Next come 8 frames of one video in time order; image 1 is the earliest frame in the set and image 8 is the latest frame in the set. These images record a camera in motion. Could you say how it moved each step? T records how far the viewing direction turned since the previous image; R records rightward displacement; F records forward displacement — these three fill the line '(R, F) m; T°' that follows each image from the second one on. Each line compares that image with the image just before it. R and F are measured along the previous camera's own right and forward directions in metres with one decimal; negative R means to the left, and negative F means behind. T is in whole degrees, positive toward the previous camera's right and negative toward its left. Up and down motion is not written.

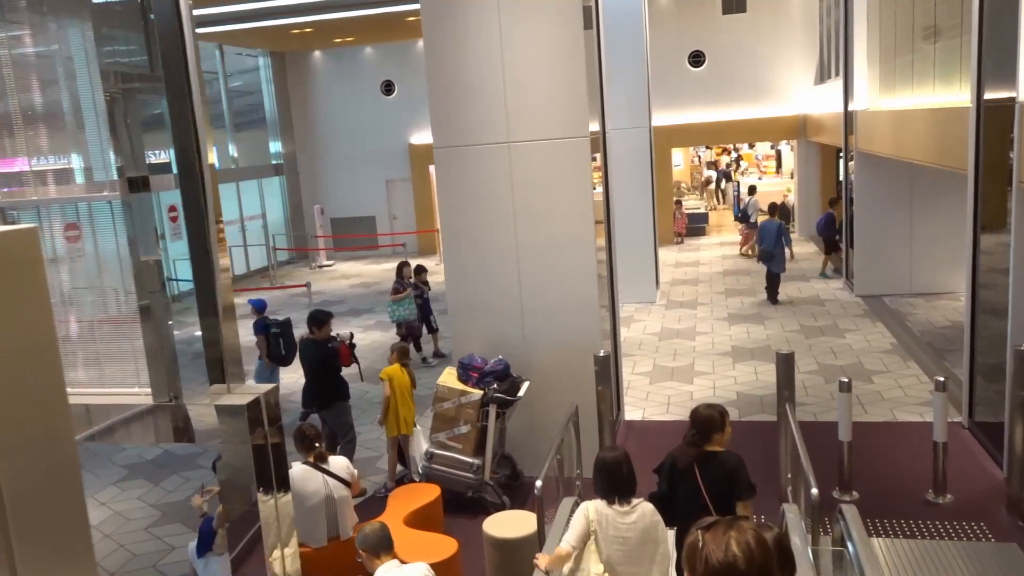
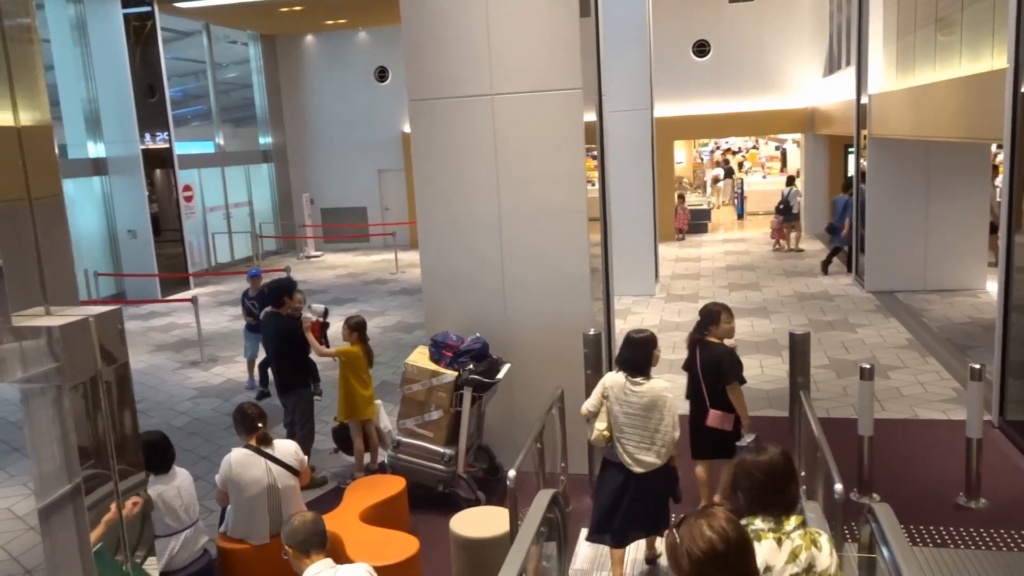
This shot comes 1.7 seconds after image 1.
(+0.1, +0.7) m; 0°
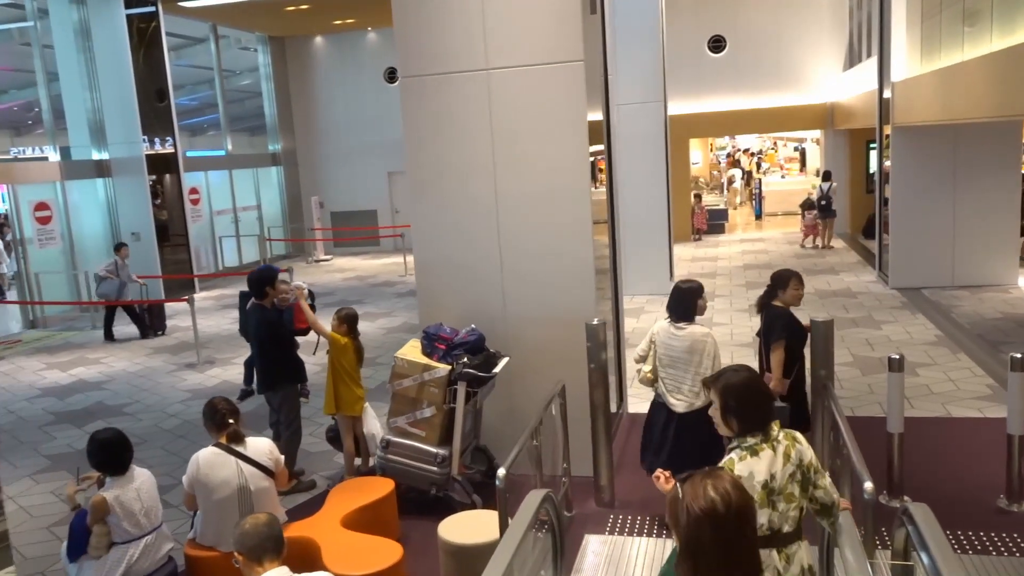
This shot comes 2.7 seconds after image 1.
(+0.1, +0.4) m; -1°
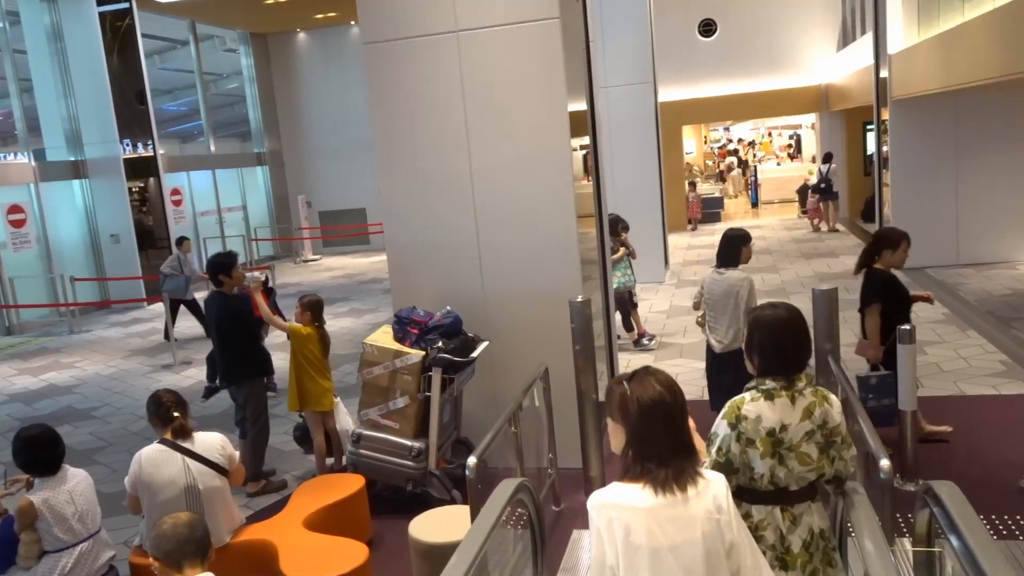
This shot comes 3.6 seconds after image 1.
(+0.1, +0.4) m; 0°
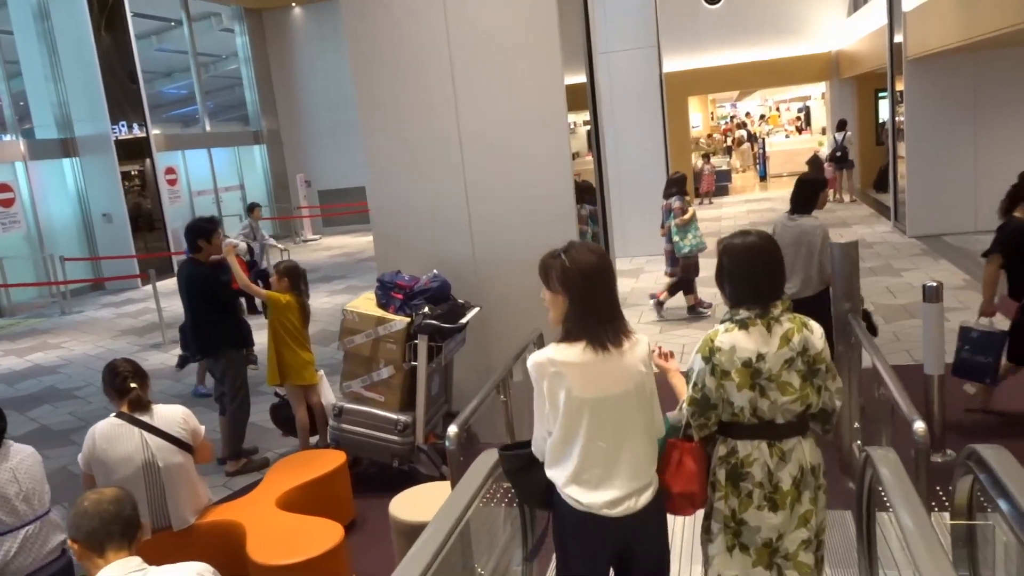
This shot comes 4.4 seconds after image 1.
(+0.1, +0.4) m; -1°
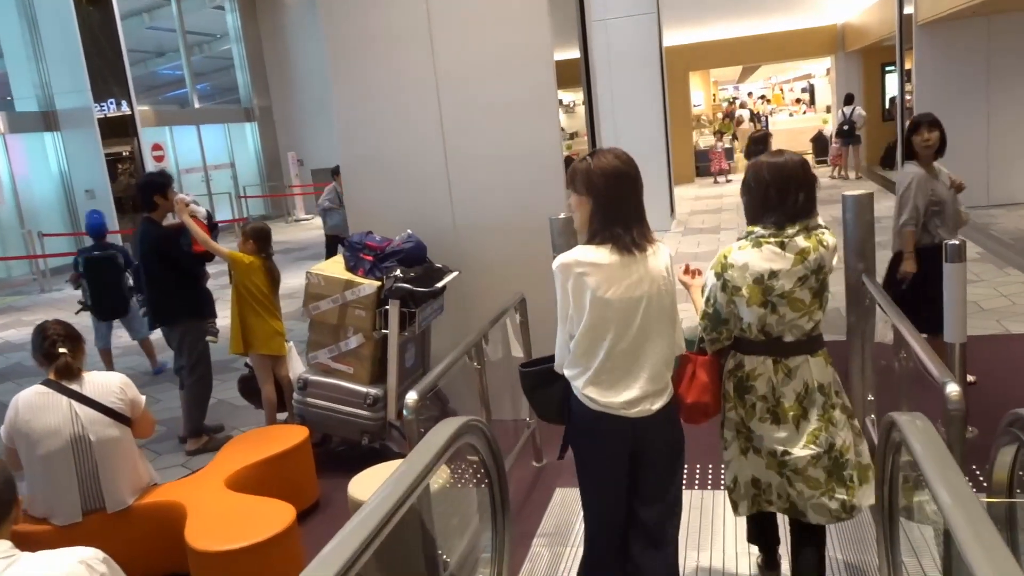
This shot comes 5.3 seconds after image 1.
(+0.1, +0.4) m; 0°
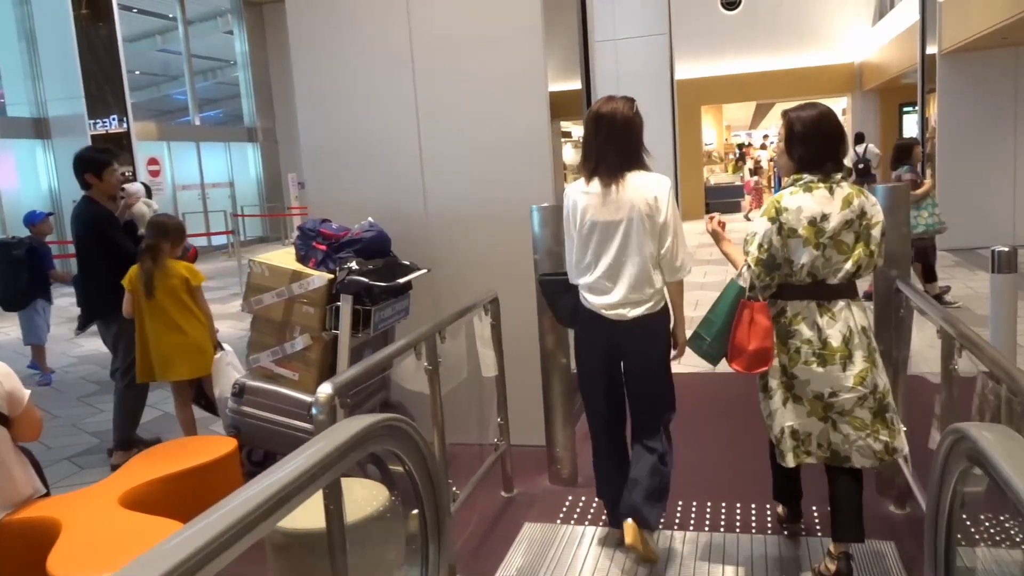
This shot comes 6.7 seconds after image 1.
(+0.1, +0.6) m; -1°
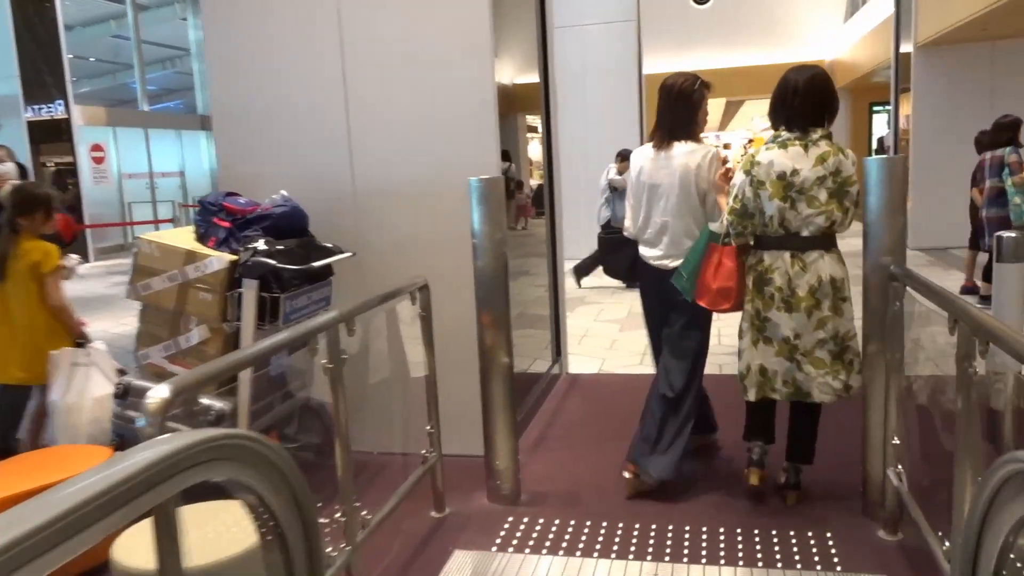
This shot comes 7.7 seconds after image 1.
(+0.1, +0.5) m; +2°
